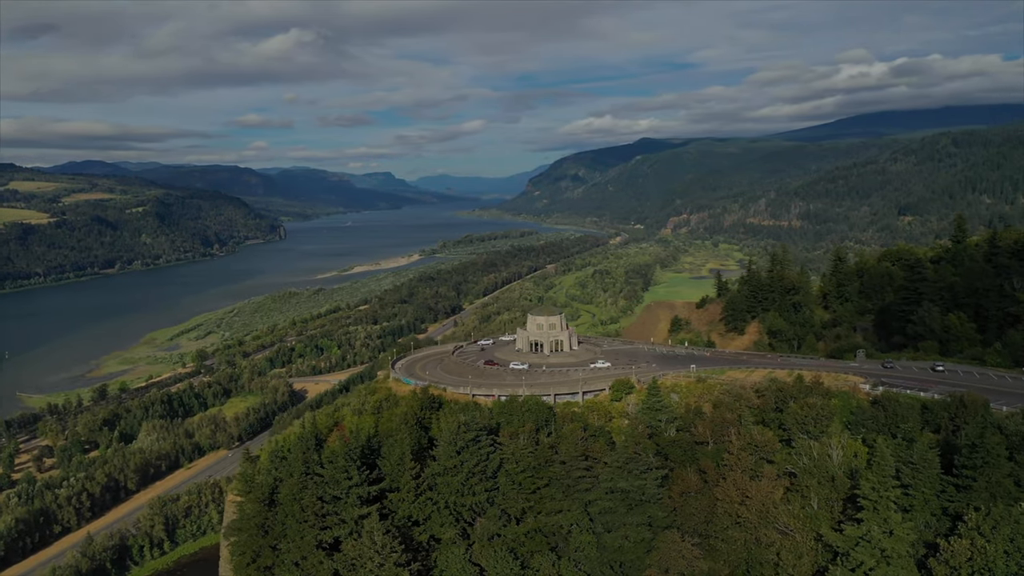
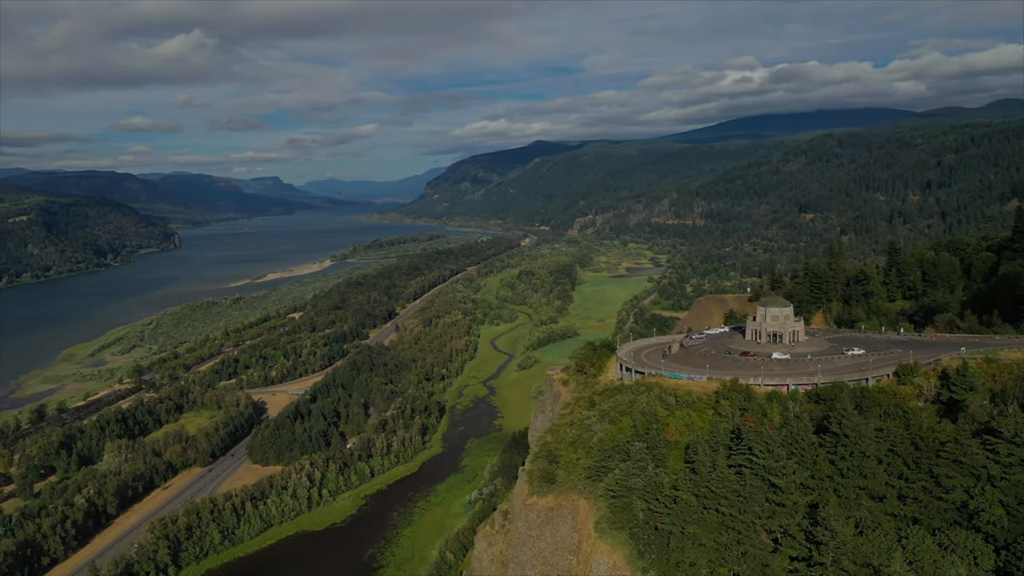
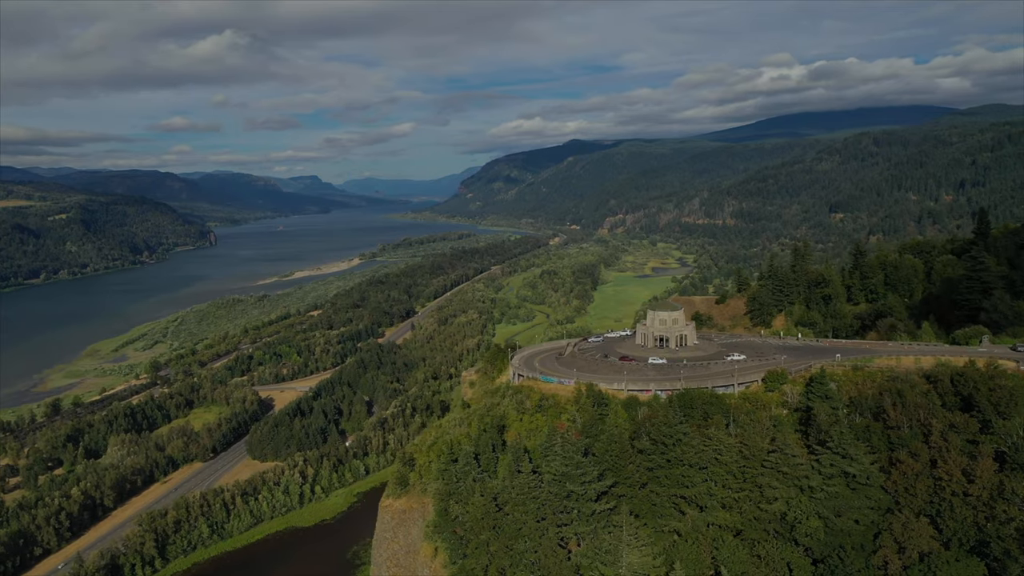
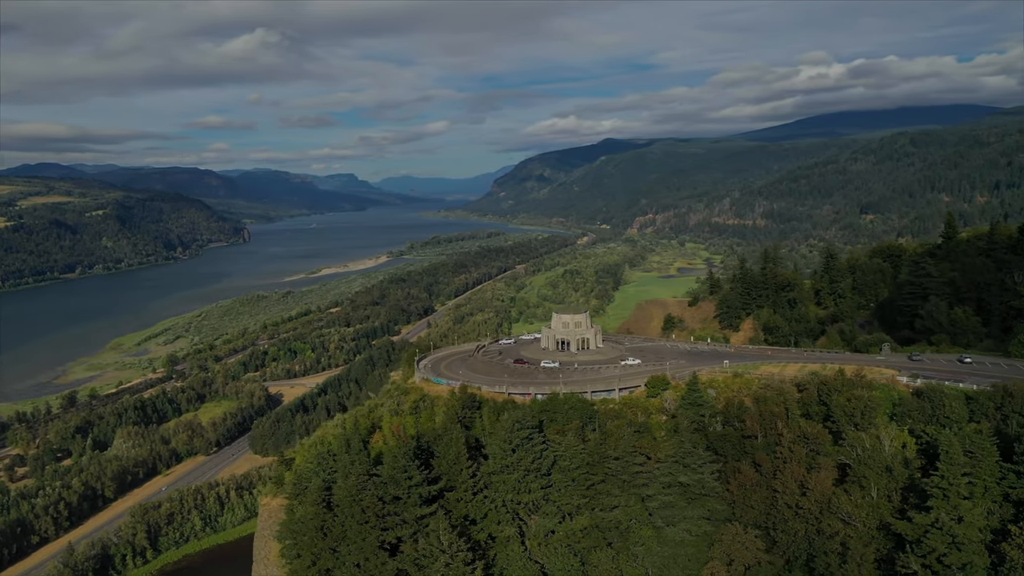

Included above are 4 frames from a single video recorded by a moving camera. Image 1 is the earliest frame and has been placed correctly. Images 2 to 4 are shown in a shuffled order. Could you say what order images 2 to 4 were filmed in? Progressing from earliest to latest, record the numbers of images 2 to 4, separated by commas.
4, 3, 2
